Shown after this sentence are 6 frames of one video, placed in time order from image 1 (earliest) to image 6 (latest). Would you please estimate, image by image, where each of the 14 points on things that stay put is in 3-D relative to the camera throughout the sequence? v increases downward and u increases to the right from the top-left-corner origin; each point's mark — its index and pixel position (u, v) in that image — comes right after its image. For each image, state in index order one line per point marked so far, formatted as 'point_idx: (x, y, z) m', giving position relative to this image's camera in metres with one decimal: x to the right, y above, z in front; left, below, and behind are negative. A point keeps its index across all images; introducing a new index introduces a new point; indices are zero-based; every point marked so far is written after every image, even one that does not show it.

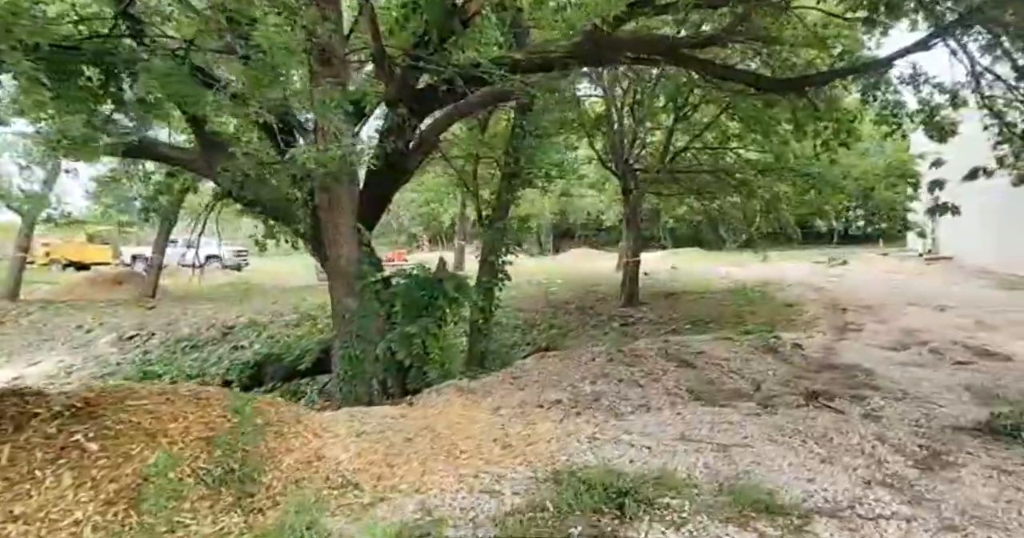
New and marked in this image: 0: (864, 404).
0: (+2.4, -0.9, +3.5) m
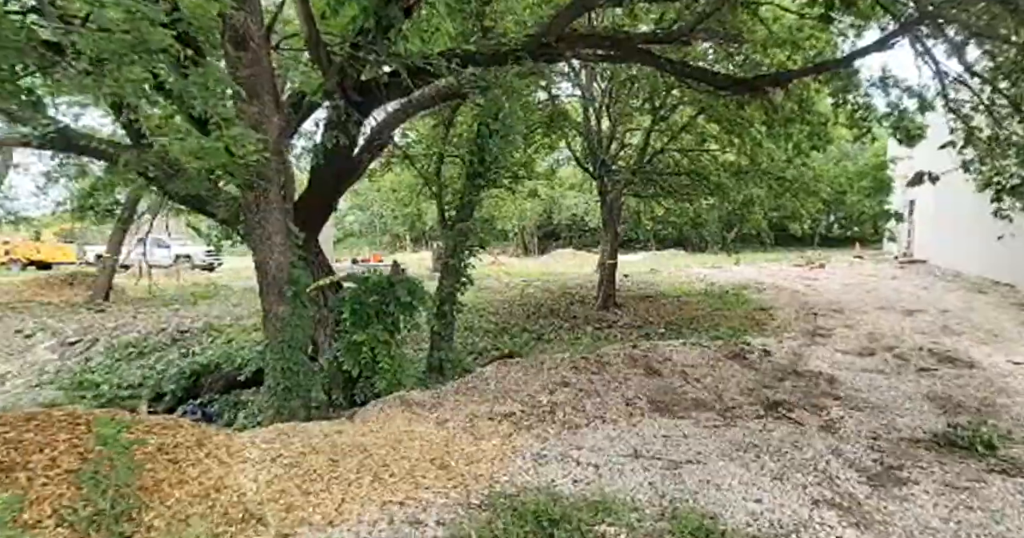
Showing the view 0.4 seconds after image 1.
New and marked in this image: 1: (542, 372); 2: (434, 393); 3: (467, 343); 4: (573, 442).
0: (+2.1, -1.0, +3.4) m
1: (+0.3, -0.9, +4.4) m
2: (-0.6, -0.9, +3.6) m
3: (-0.6, -1.0, +6.7) m
4: (+0.4, -1.0, +2.9) m
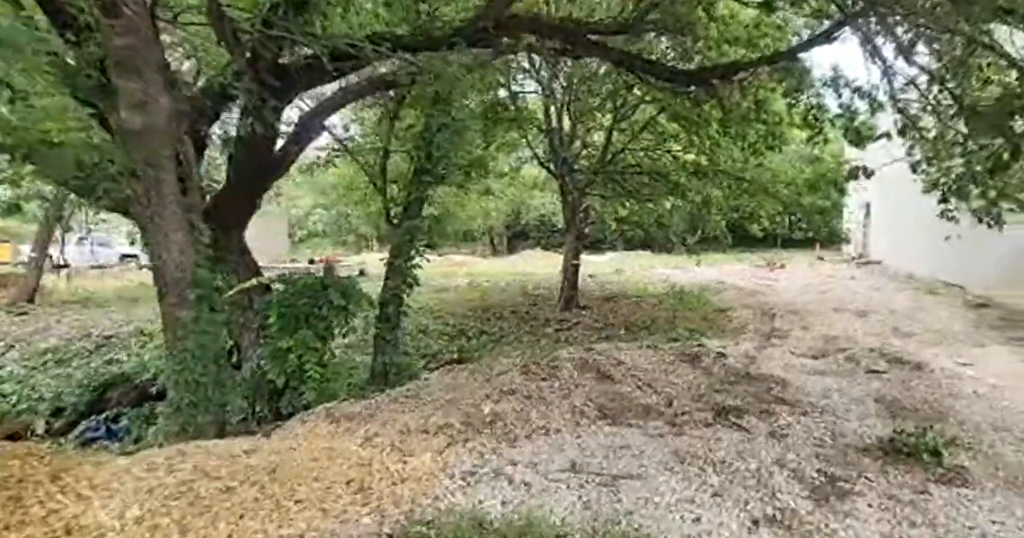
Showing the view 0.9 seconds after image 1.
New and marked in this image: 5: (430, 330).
0: (+1.7, -1.0, +3.3) m
1: (-0.2, -0.9, +4.2) m
2: (-1.0, -0.9, +3.4) m
3: (-1.2, -1.0, +6.4) m
4: (0.0, -1.0, +2.7) m
5: (-1.2, -0.9, +7.5) m
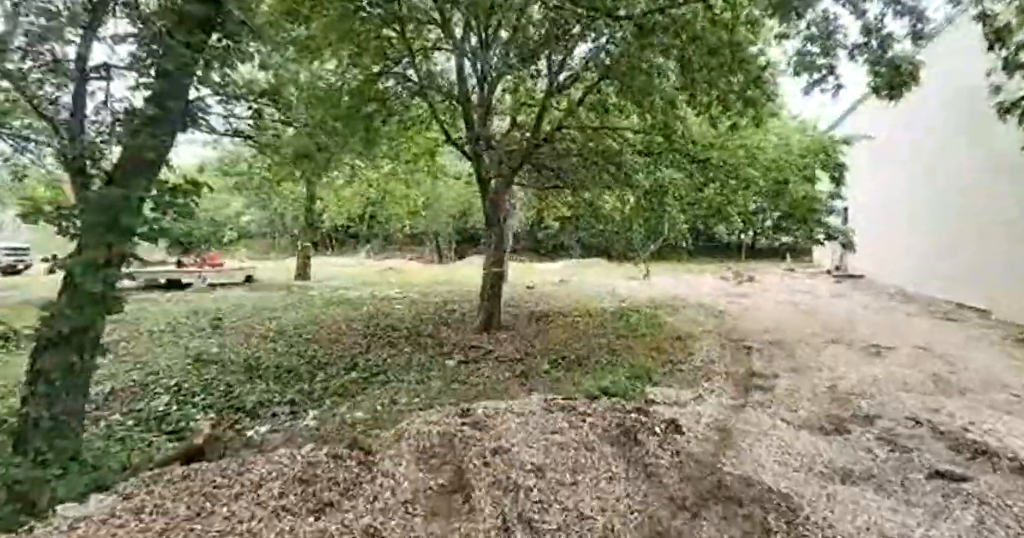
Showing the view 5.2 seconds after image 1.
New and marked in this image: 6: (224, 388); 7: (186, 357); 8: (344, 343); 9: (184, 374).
0: (+0.7, -1.0, +1.2) m
1: (-1.2, -1.0, +2.0) m
2: (-2.0, -0.9, +1.2) m
3: (-2.3, -1.1, +4.2) m
4: (-1.0, -1.1, +0.6) m
5: (-2.5, -1.0, +5.2) m
6: (-2.5, -1.1, +4.4) m
7: (-3.2, -0.9, +5.0) m
8: (-2.1, -0.9, +6.2) m
9: (-3.0, -1.0, +4.5) m
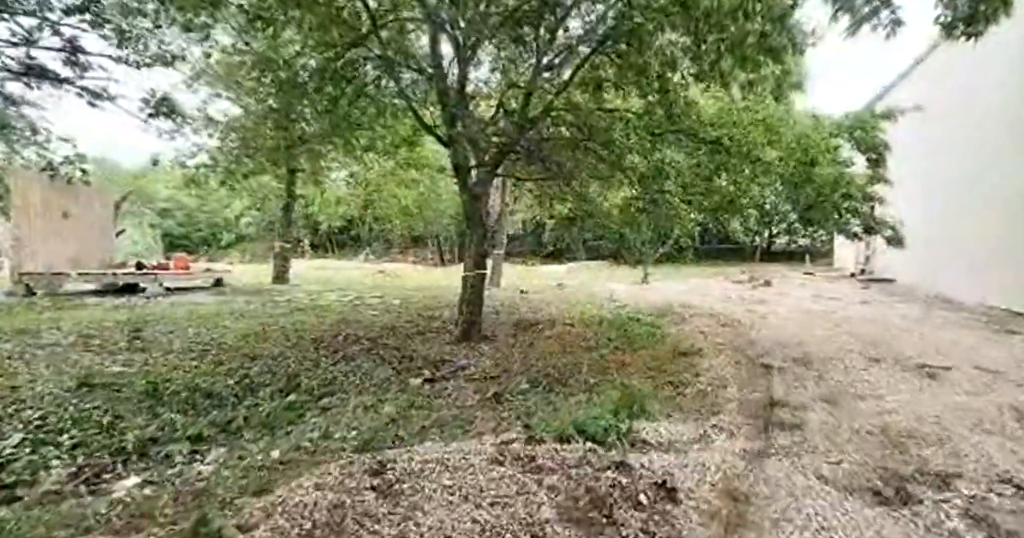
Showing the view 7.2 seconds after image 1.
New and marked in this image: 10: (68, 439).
0: (+0.3, -1.0, +0.3) m
1: (-1.6, -1.0, +1.1) m
2: (-2.3, -0.9, +0.3) m
3: (-2.7, -1.1, +3.3) m
4: (-1.3, -1.0, -0.3) m
5: (-2.7, -1.0, +4.3) m
6: (-2.8, -1.1, +3.6) m
7: (-3.5, -0.9, +4.1) m
8: (-2.4, -0.9, +5.3) m
9: (-3.3, -1.0, +3.6) m
10: (-2.9, -1.1, +3.3) m
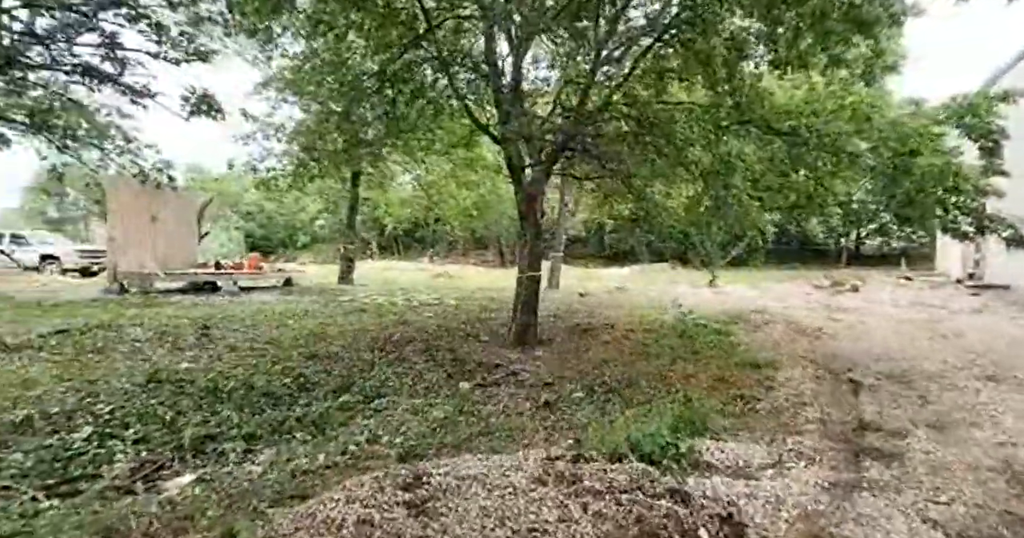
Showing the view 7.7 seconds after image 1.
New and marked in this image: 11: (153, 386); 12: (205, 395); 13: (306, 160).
0: (+0.2, -1.0, 0.0) m
1: (-1.5, -1.0, +1.1) m
2: (-2.4, -0.9, +0.4) m
3: (-2.3, -1.1, +3.4) m
4: (-1.5, -1.0, -0.3) m
5: (-2.3, -1.0, +4.5) m
6: (-2.5, -1.1, +3.7) m
7: (-3.1, -0.9, +4.3) m
8: (-1.8, -1.0, +5.3) m
9: (-2.9, -1.0, +3.8) m
10: (-2.5, -1.1, +3.4) m
11: (-2.9, -0.9, +4.2) m
12: (-2.5, -1.0, +4.1) m
13: (-3.0, +1.6, +7.4) m
